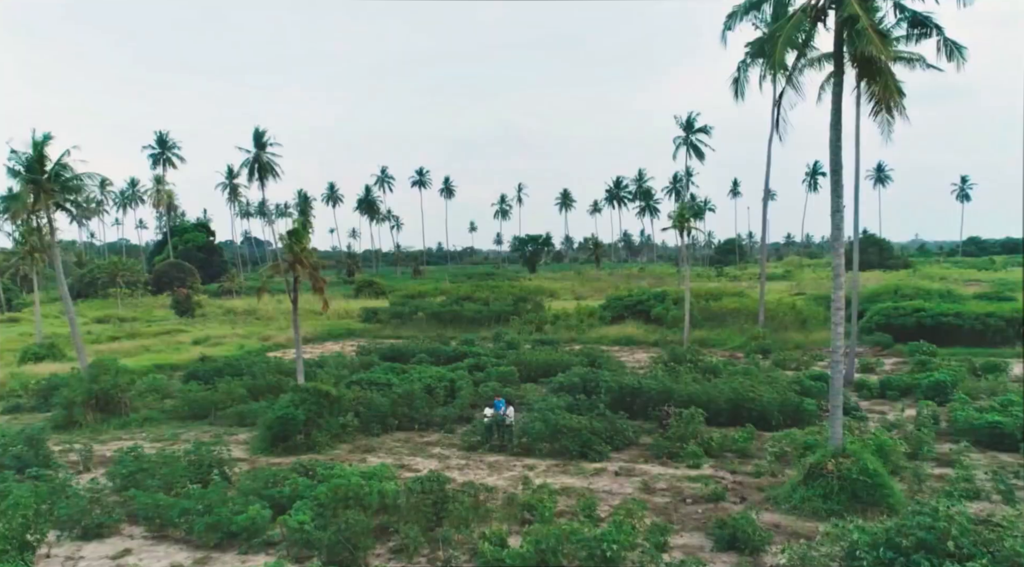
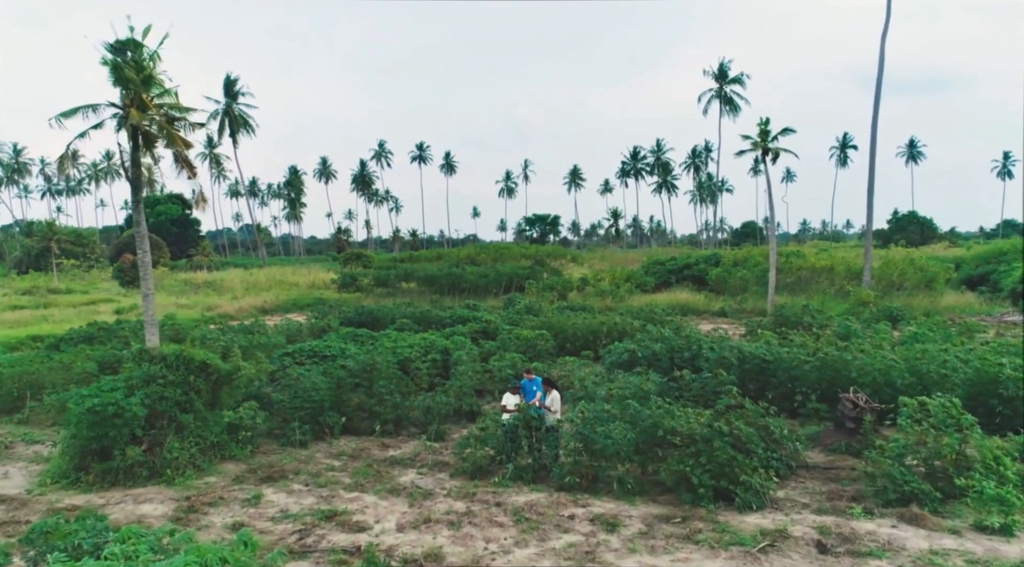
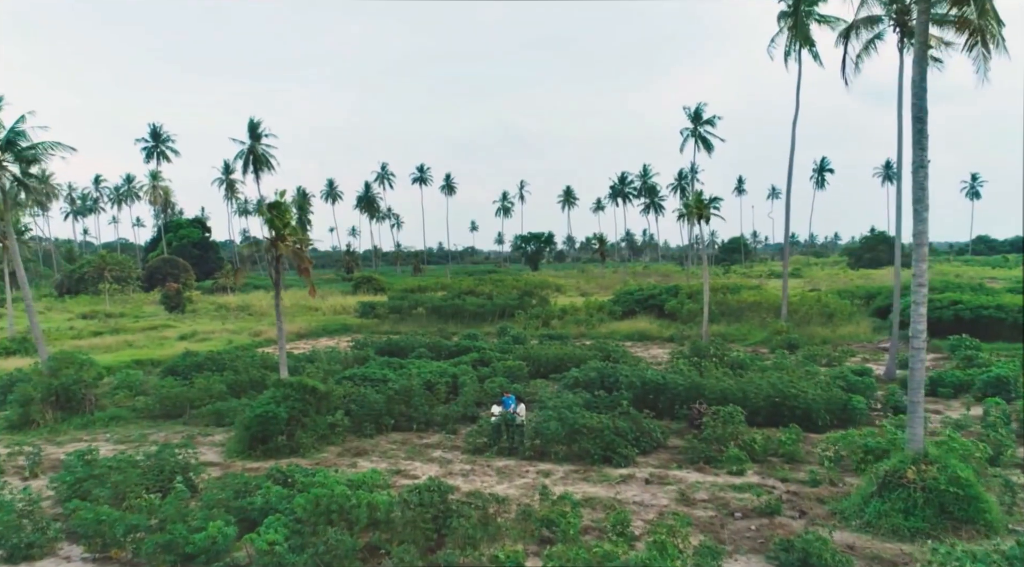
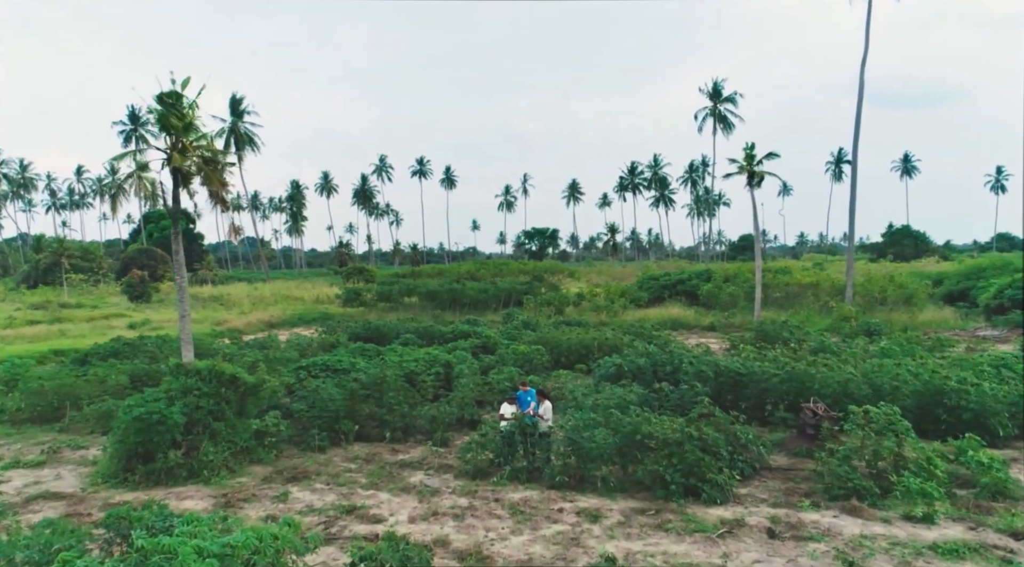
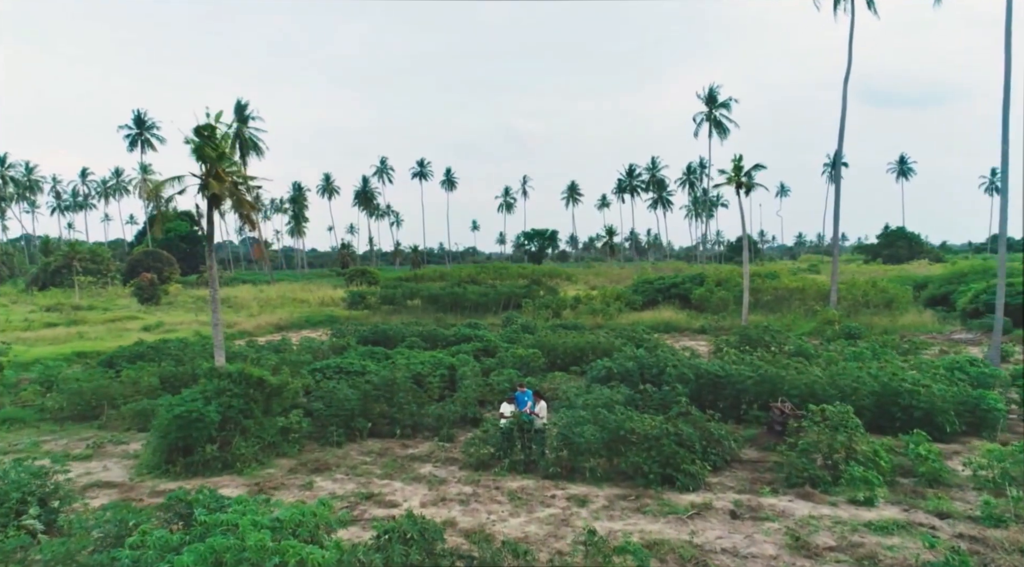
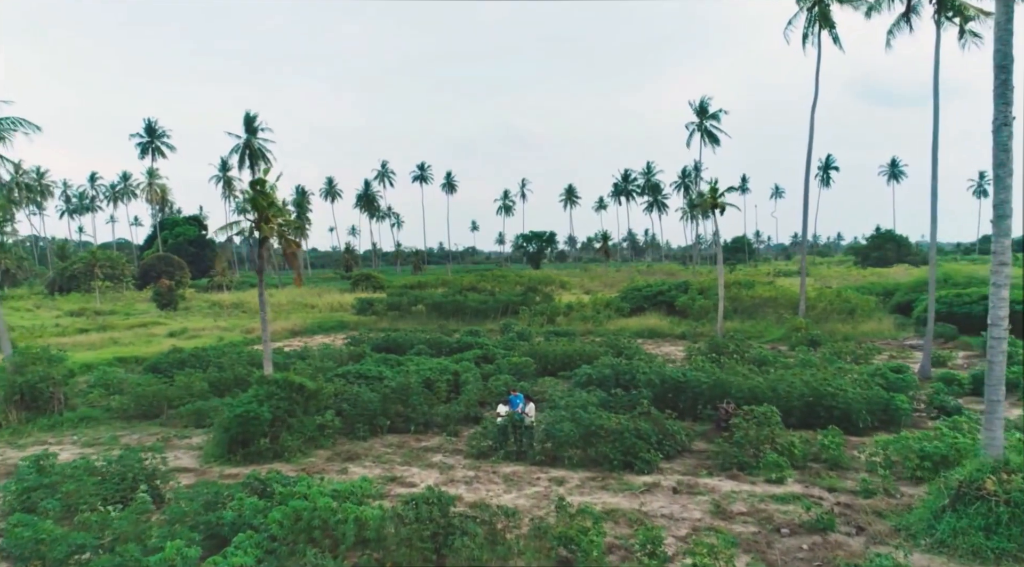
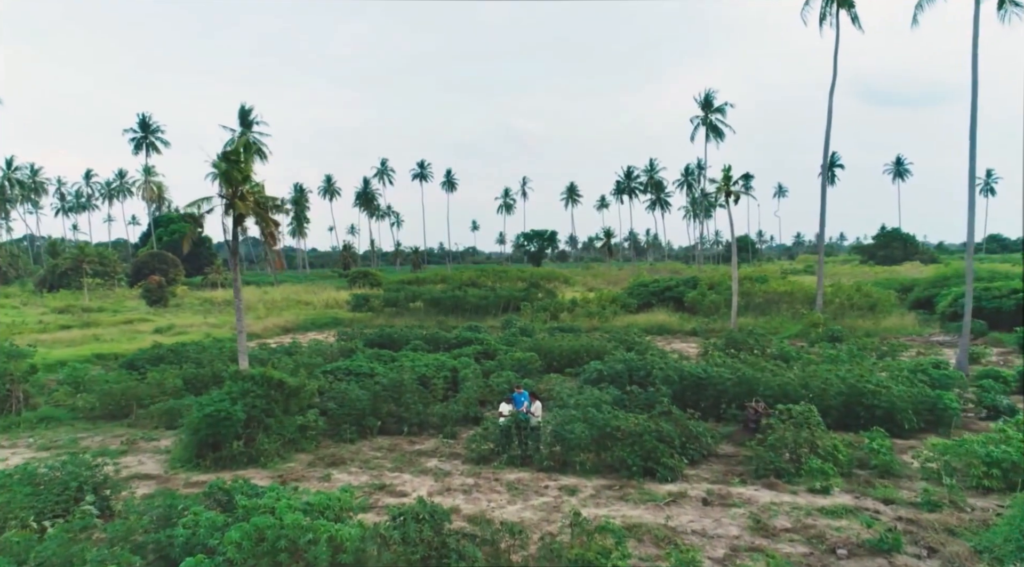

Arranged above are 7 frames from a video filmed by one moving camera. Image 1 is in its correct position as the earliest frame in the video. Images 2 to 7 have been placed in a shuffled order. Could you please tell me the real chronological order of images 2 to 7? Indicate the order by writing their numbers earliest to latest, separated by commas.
3, 6, 7, 5, 4, 2
